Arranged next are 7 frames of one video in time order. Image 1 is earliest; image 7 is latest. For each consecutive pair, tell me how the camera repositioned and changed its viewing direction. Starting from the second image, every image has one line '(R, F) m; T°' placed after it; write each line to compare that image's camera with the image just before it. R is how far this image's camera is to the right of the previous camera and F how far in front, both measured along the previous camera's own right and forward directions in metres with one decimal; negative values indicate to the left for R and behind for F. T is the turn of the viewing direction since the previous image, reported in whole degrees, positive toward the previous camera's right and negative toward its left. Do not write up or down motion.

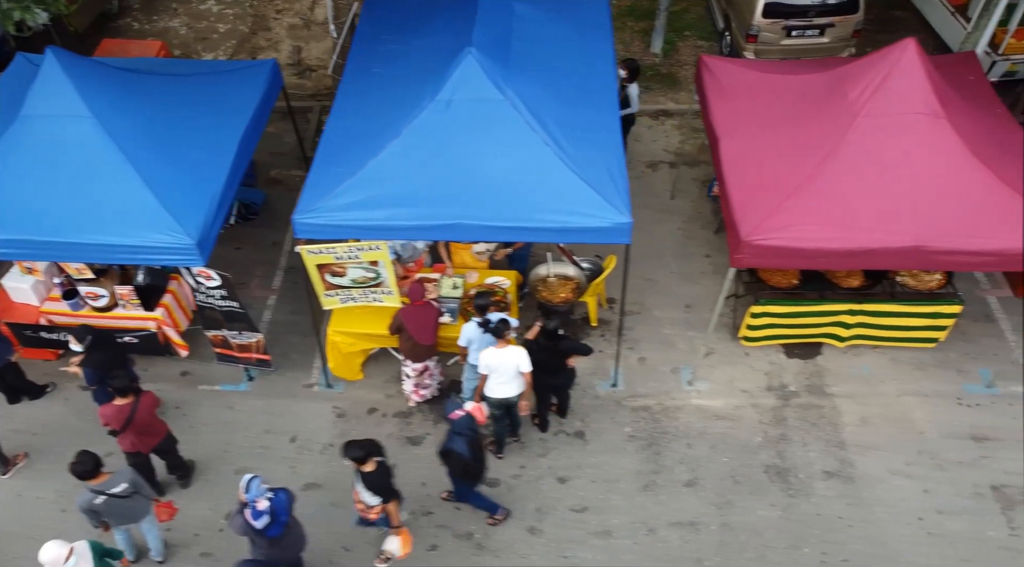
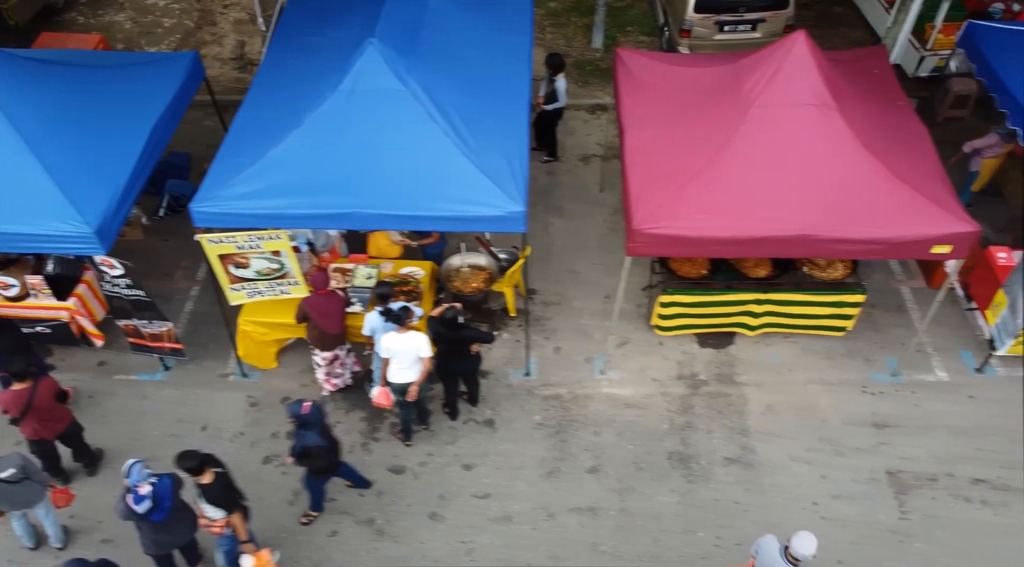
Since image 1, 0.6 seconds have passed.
(+0.8, -0.1) m; +1°
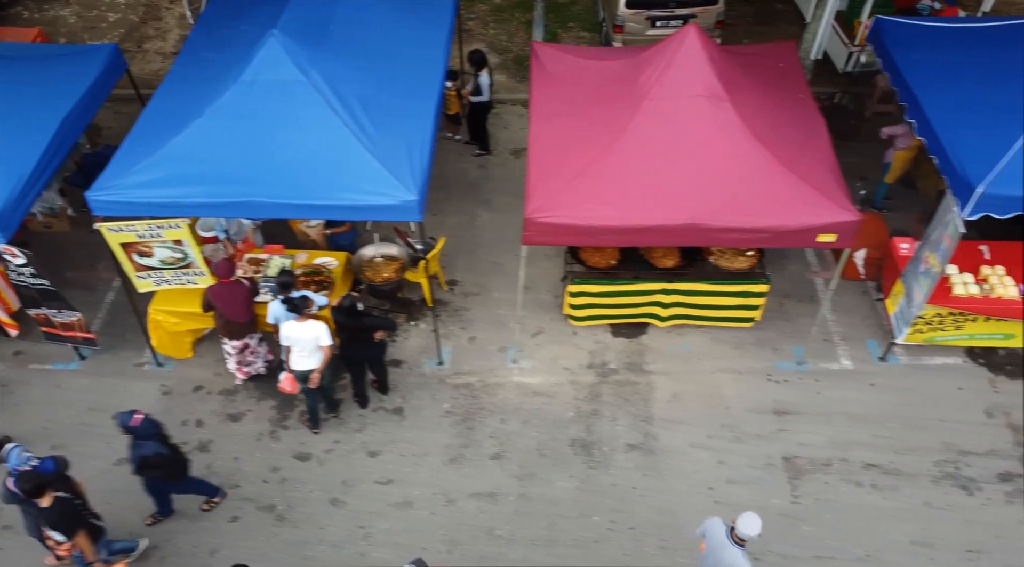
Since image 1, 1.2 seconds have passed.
(+0.8, -0.1) m; +1°
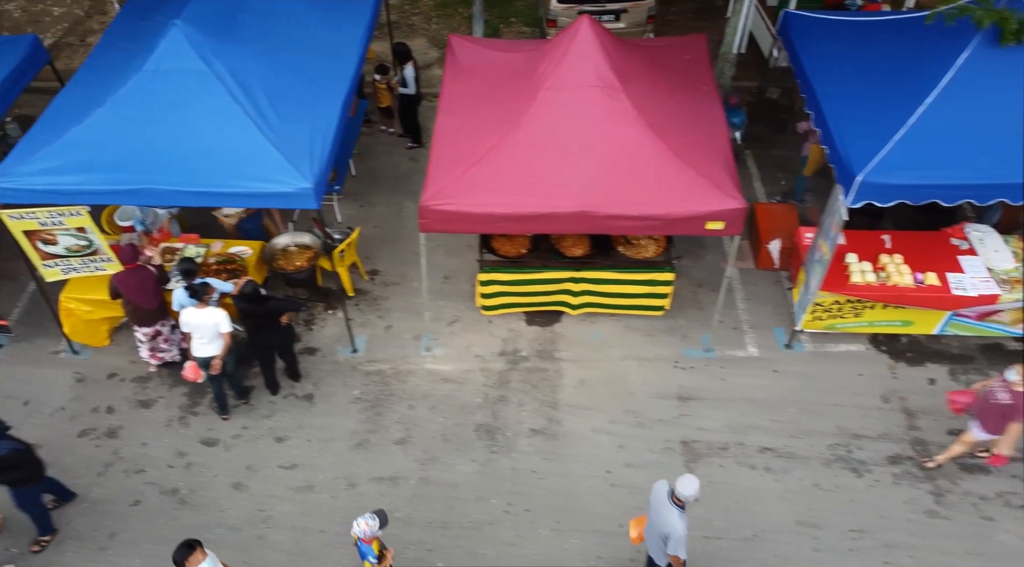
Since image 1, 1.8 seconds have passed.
(+0.8, -0.1) m; +1°
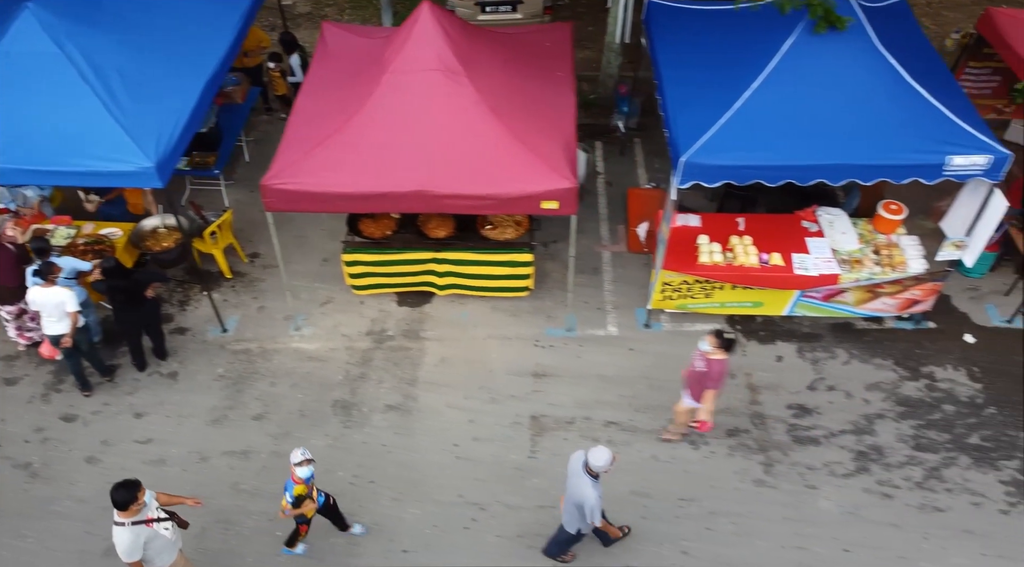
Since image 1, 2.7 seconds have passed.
(+1.2, -0.2) m; +1°
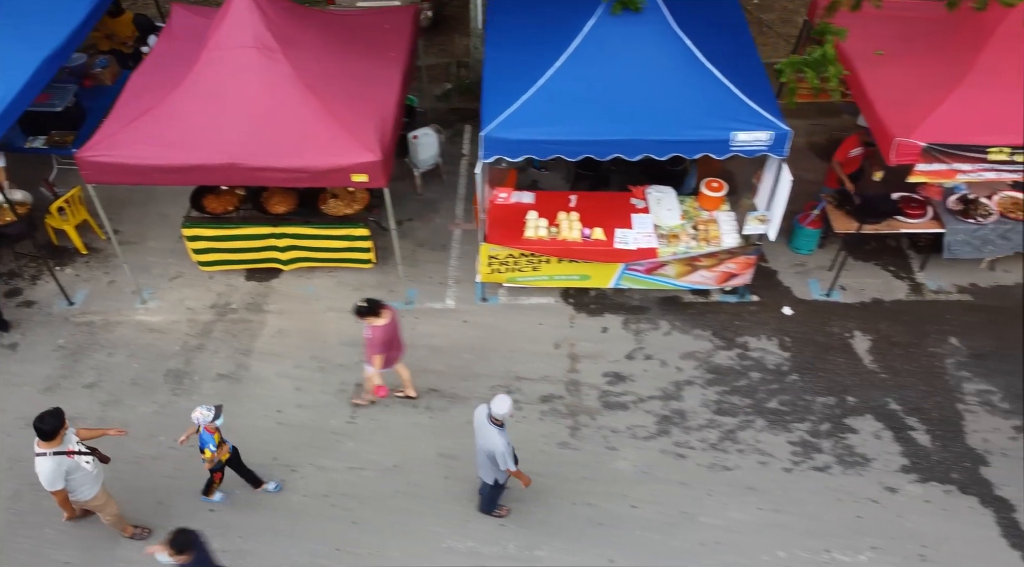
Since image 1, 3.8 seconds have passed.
(+1.5, -0.3) m; +1°
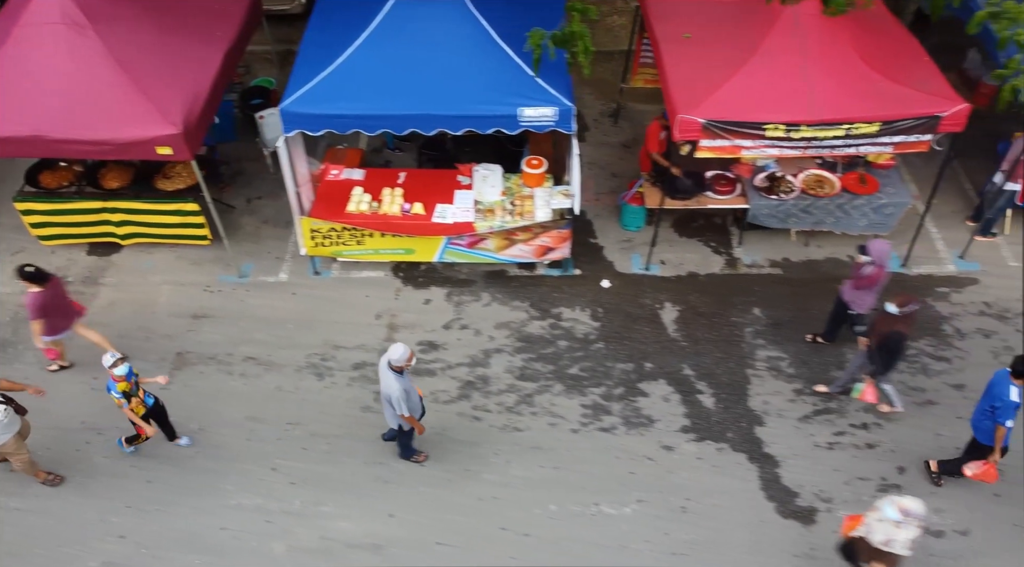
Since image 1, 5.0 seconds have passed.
(+1.6, -0.3) m; +1°
